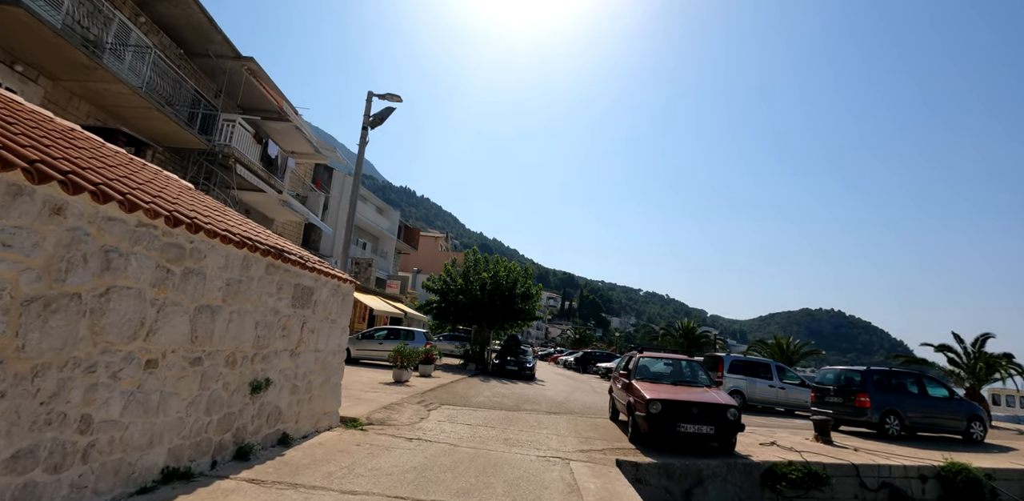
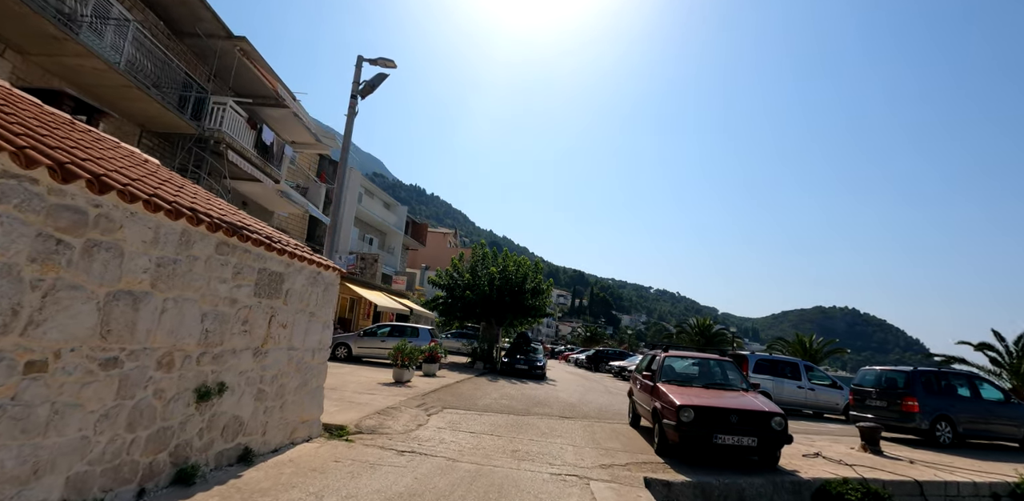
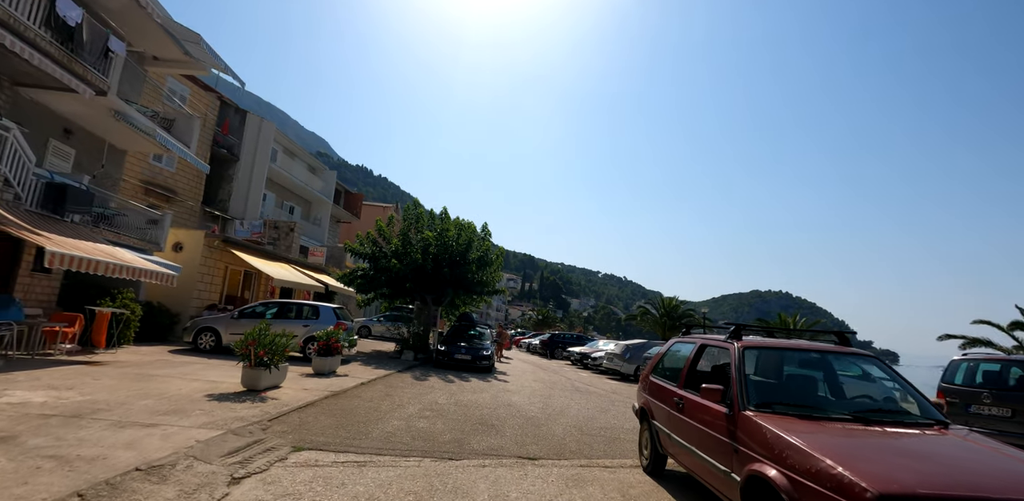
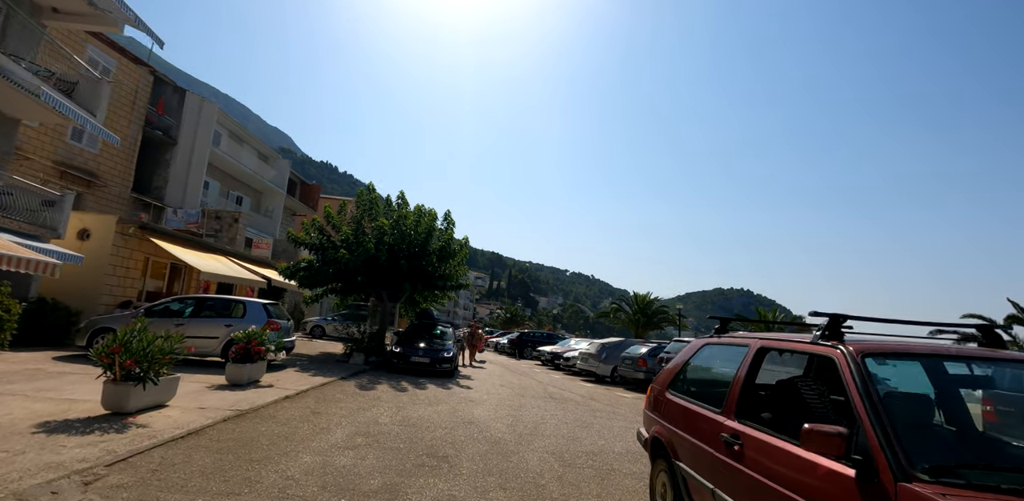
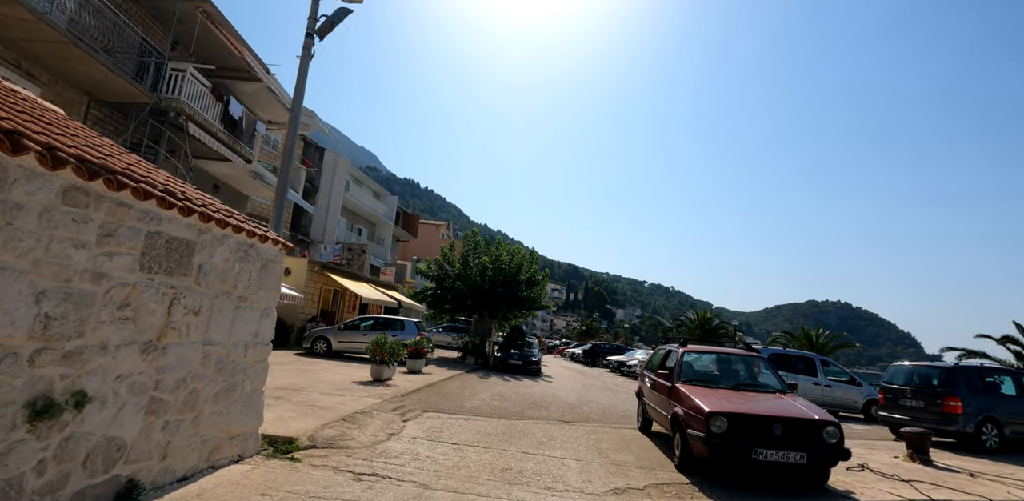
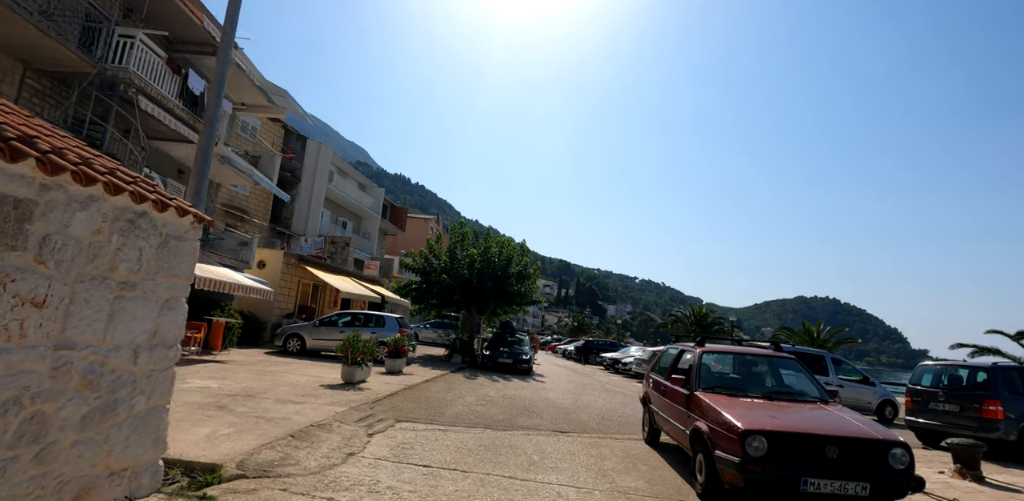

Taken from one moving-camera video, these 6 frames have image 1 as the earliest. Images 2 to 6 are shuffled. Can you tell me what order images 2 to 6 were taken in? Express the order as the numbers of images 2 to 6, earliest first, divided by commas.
2, 5, 6, 3, 4
